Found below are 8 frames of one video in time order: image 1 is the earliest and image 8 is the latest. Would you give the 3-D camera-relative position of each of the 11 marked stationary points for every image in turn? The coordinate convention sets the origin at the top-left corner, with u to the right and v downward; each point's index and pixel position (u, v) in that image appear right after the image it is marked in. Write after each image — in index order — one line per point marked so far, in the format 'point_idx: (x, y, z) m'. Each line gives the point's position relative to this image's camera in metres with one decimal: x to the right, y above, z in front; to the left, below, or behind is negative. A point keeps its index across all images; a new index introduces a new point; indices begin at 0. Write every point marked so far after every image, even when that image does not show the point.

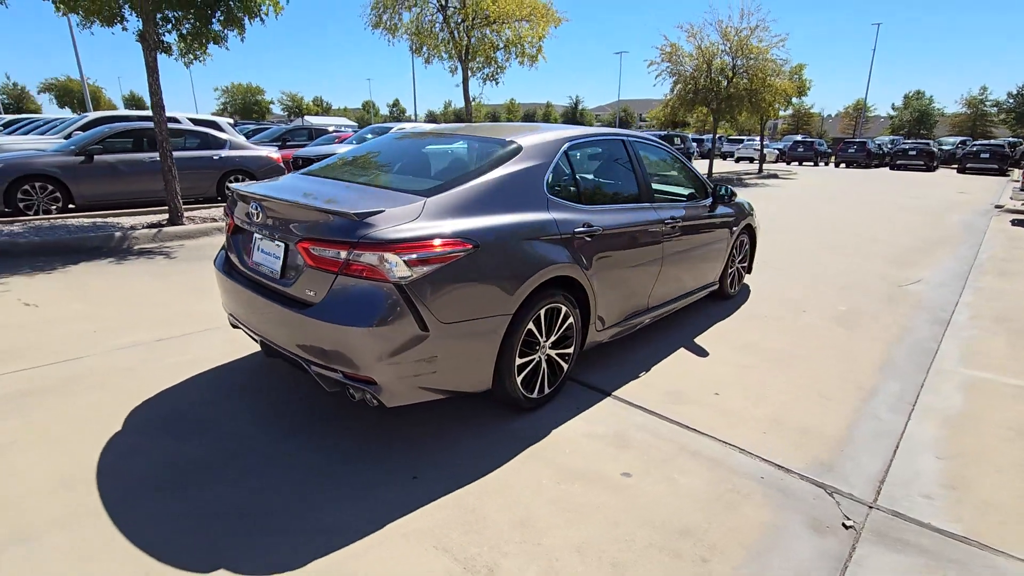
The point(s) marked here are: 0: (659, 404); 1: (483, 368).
0: (+0.9, -0.8, +3.4) m
1: (-0.2, -0.4, +2.8) m
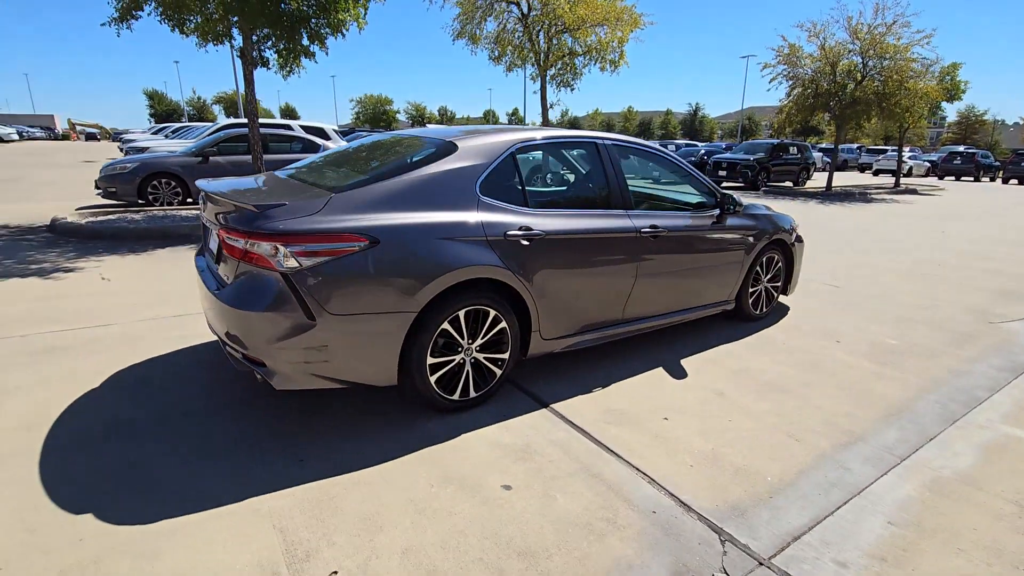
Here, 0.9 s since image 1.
0: (+0.5, -0.8, +3.2) m
1: (-0.7, -0.4, +2.8) m
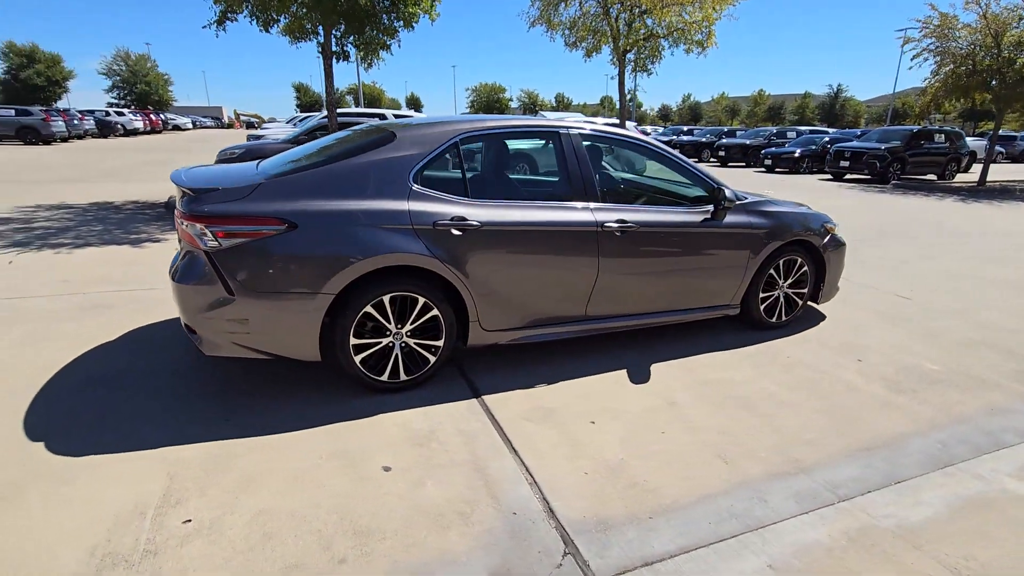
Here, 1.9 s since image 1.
0: (0.0, -0.8, +3.2) m
1: (-1.2, -0.3, +3.0) m
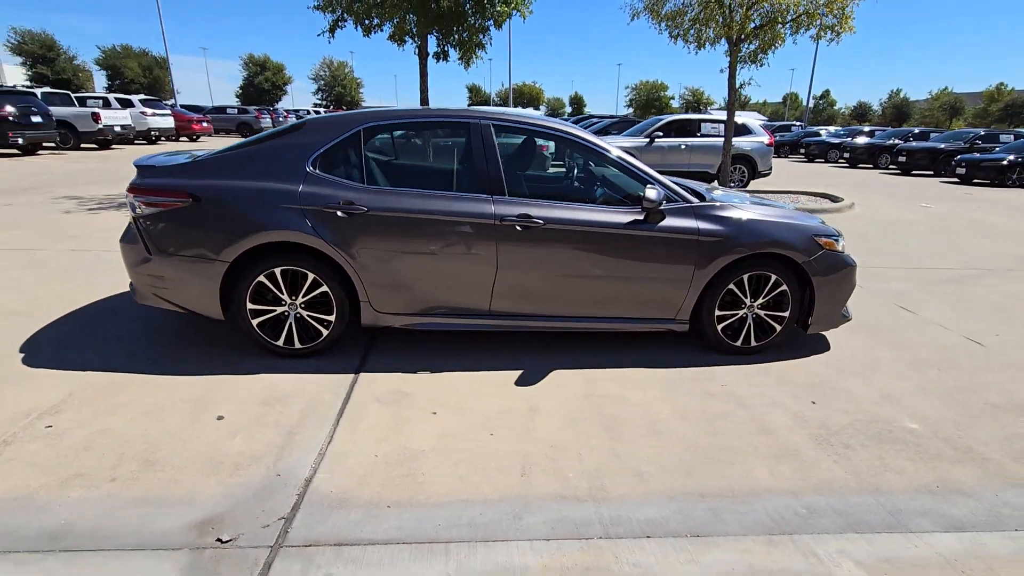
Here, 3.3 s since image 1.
0: (-0.9, -0.7, +3.3) m
1: (-2.1, -0.1, +3.5) m
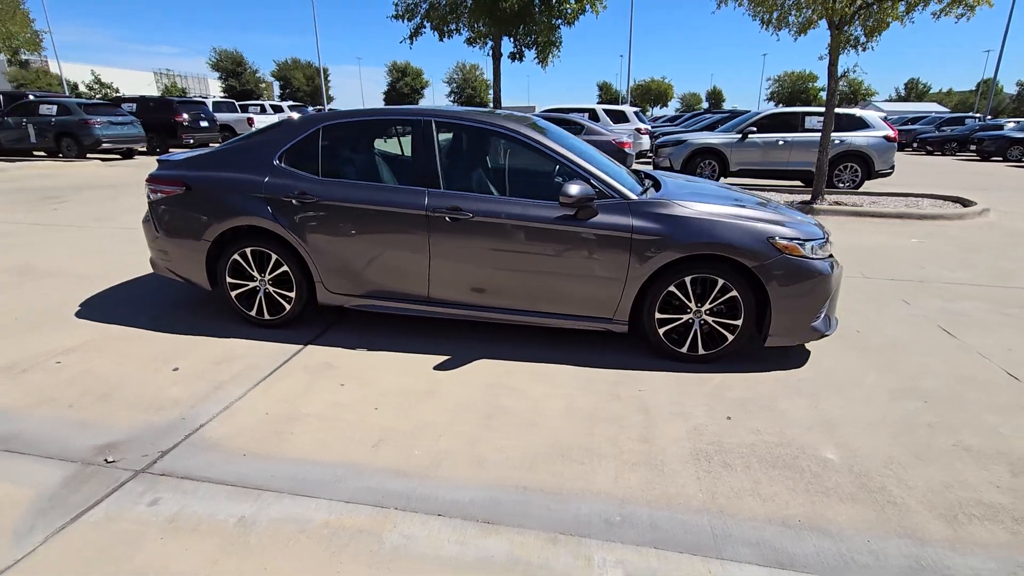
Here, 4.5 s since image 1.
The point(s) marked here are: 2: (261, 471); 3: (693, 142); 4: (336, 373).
0: (-1.5, -0.5, +3.7) m
1: (-2.5, +0.1, +4.2) m
2: (-1.3, -0.9, +2.6) m
3: (+4.5, +3.7, +13.0) m
4: (-1.2, -0.6, +3.6) m
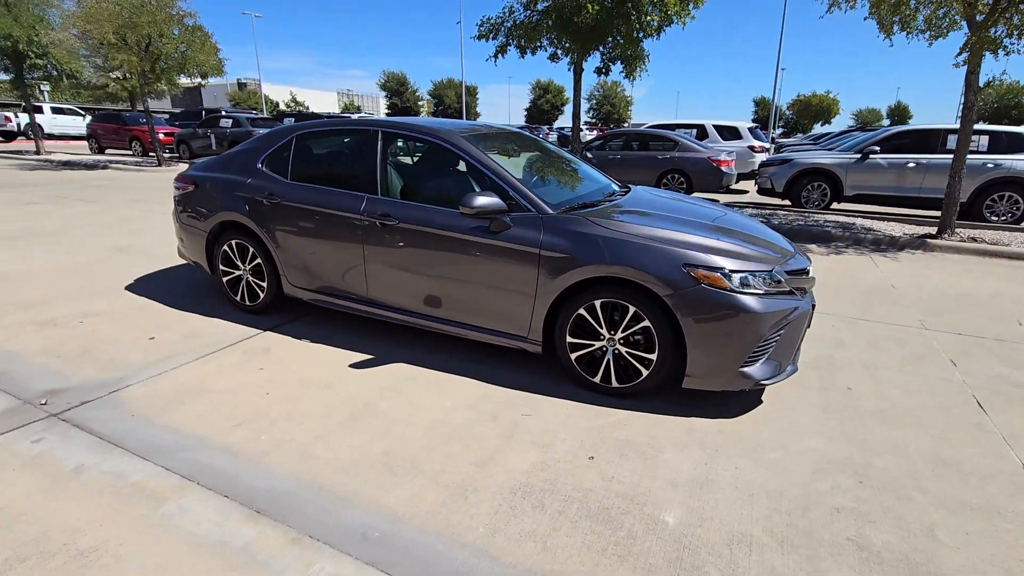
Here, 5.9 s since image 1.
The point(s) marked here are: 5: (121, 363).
0: (-2.1, -0.5, +4.1) m
1: (-2.9, +0.3, +4.8) m
2: (-2.2, -0.8, +3.0) m
3: (+6.4, +2.8, +11.6) m
4: (-1.9, -0.5, +3.9) m
5: (-2.9, -0.5, +3.8) m
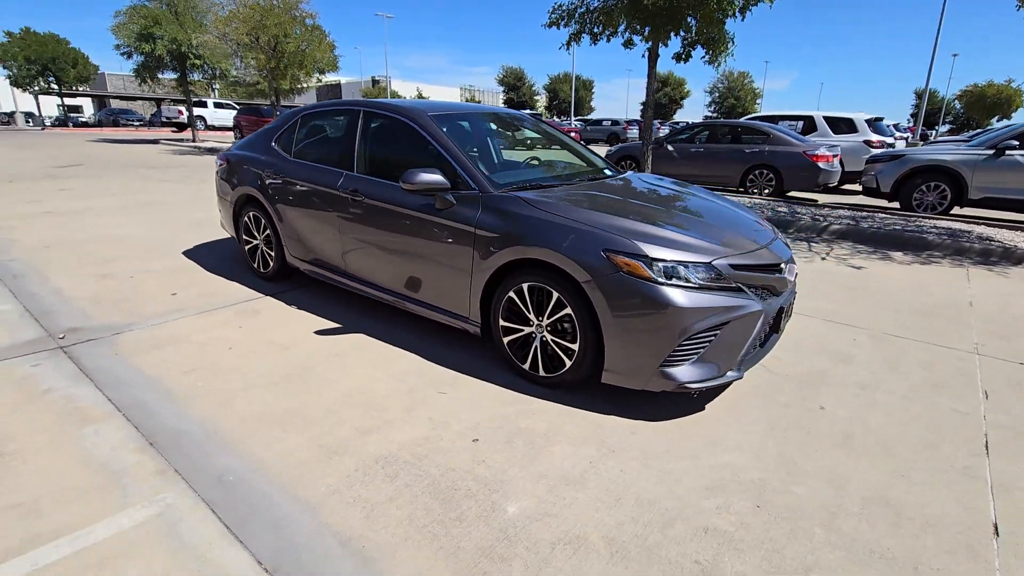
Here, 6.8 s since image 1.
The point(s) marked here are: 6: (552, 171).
0: (-2.4, -0.2, +4.6) m
1: (-2.9, +0.6, +5.4) m
2: (-2.7, -0.5, +3.5) m
3: (+7.8, +2.5, +10.0) m
4: (-2.2, -0.3, +4.3) m
5: (-3.2, -0.2, +4.4) m
6: (+0.2, +0.9, +4.0) m
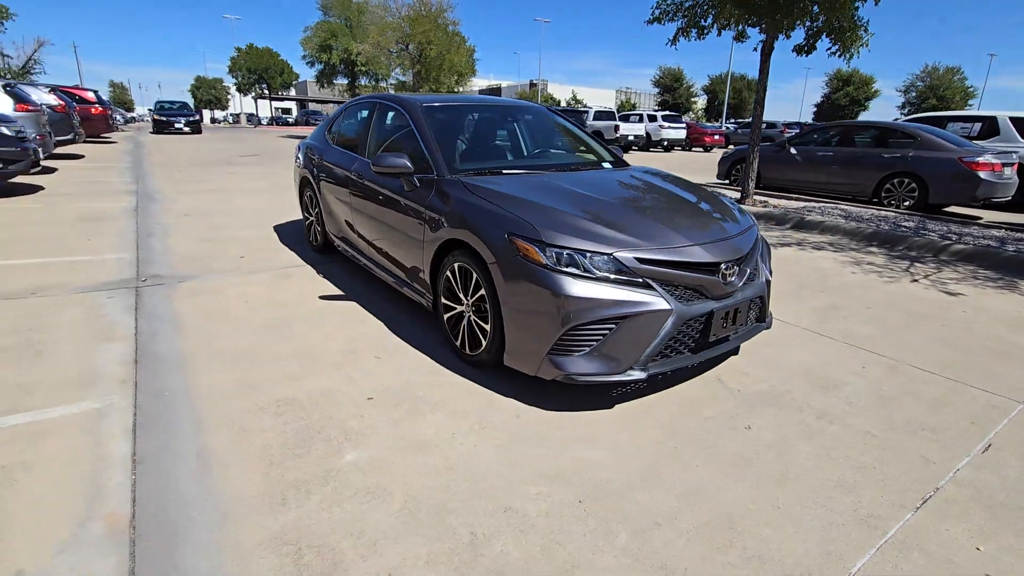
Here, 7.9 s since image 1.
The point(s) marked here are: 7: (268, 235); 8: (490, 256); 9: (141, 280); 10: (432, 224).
0: (-2.3, +0.2, +5.3) m
1: (-2.6, +1.0, +6.3) m
2: (-3.0, -0.1, +4.4) m
3: (+9.1, +1.8, +7.8) m
4: (-2.2, +0.1, +5.0) m
5: (-3.2, +0.2, +5.4) m
6: (+0.1, +1.0, +4.1) m
7: (-3.2, +0.7, +6.8) m
8: (-0.1, +0.2, +3.0) m
9: (-3.5, +0.1, +4.9) m
10: (-0.5, +0.4, +3.5) m
